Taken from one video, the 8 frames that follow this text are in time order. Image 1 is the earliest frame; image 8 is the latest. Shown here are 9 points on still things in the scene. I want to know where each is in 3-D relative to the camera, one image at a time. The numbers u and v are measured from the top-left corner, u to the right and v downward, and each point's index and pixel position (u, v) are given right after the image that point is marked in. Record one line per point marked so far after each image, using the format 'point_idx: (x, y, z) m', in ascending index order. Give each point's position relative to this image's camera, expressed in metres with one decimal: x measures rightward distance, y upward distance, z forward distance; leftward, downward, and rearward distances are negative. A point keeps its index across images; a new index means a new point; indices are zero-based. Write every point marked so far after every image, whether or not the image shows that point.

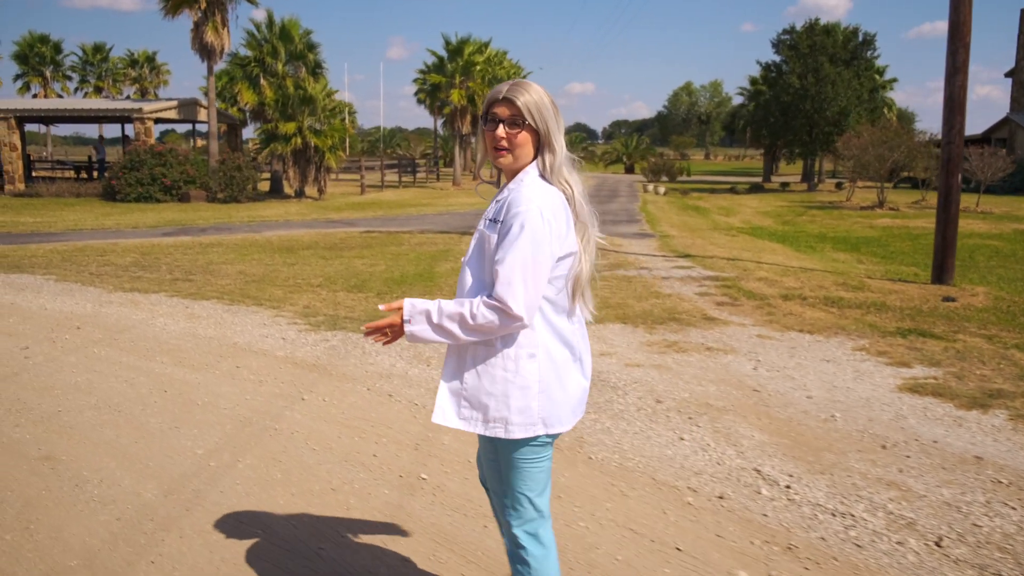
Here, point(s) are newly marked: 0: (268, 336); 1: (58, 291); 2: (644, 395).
0: (-2.2, -0.4, +7.3) m
1: (-5.4, 0.0, +9.6) m
2: (+1.0, -0.8, +5.8) m
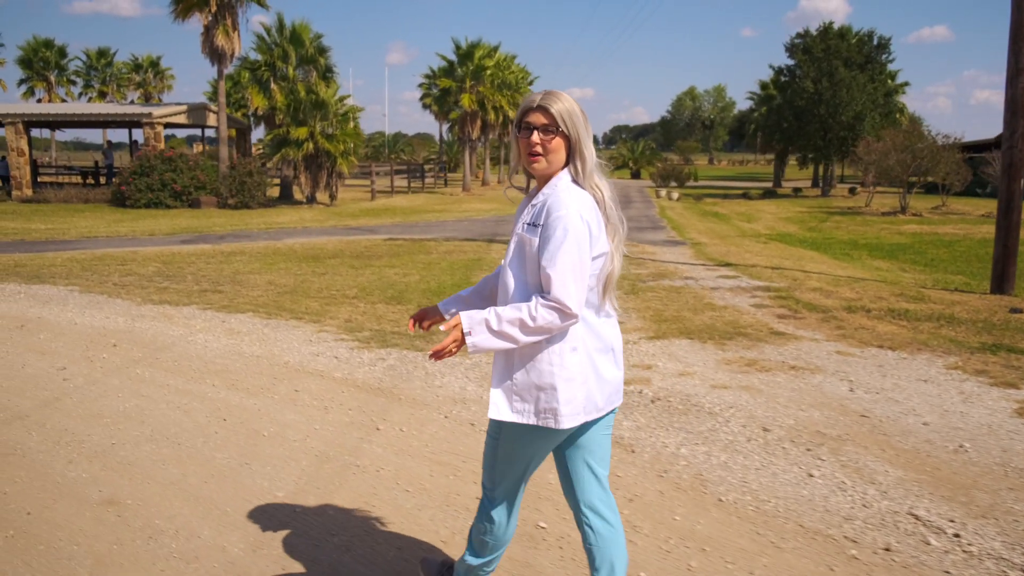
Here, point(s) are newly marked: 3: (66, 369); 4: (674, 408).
0: (-1.6, -0.6, +6.8) m
1: (-4.8, -0.2, +9.1) m
2: (+1.6, -0.9, +5.3) m
3: (-3.4, -0.6, +6.2) m
4: (+1.1, -0.8, +5.6) m
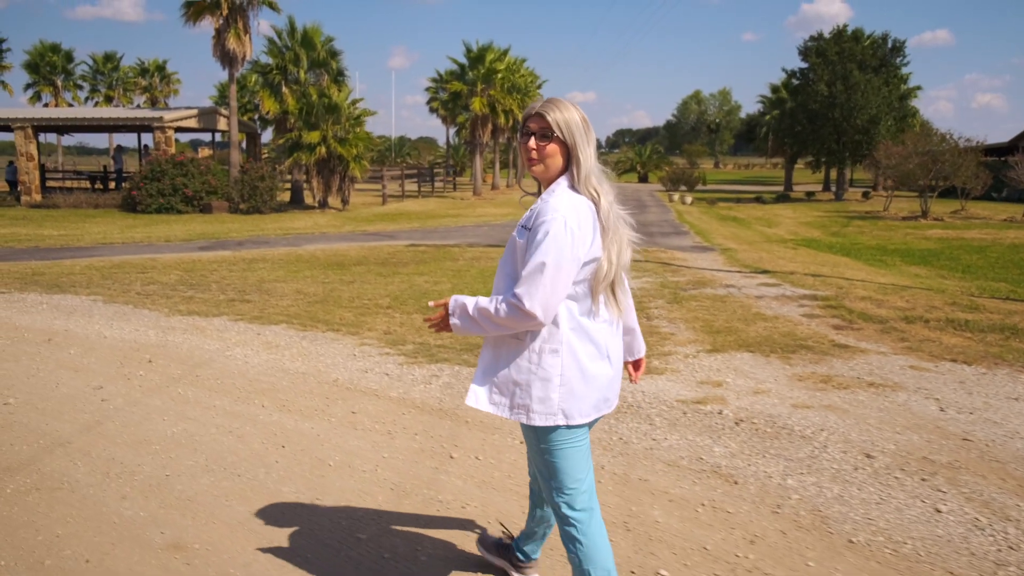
0: (-1.1, -0.7, +6.4) m
1: (-4.3, -0.3, +8.7) m
2: (+2.0, -1.0, +4.9) m
3: (-2.9, -0.7, +5.8) m
4: (+1.6, -0.9, +5.2) m
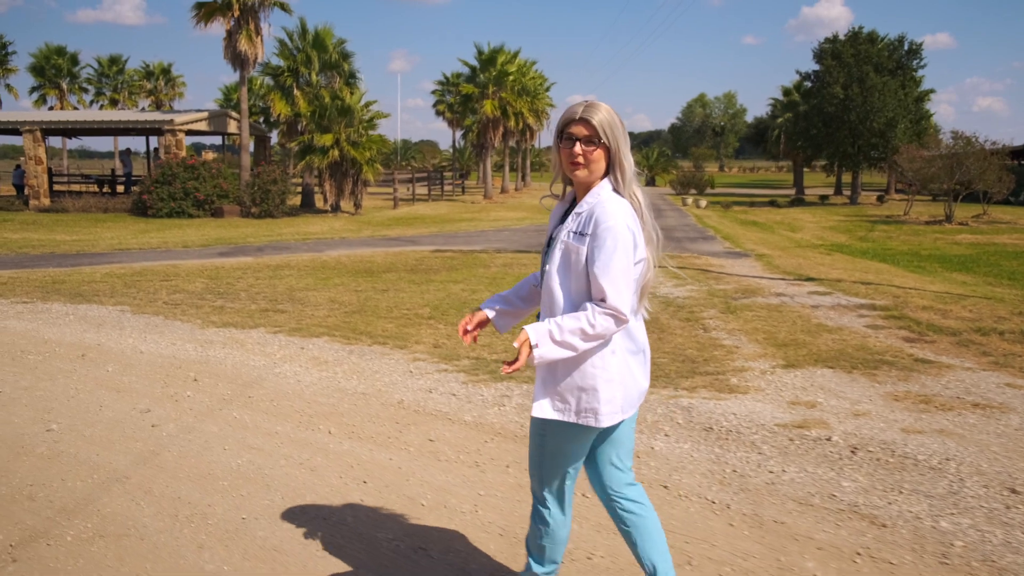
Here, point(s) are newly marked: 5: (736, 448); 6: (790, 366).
0: (-0.6, -0.8, +5.9) m
1: (-3.7, -0.4, +8.2) m
2: (+2.6, -1.1, +4.4) m
3: (-2.3, -0.8, +5.3) m
4: (+2.2, -1.0, +4.7) m
5: (+1.3, -1.0, +4.9) m
6: (+2.5, -0.7, +7.3) m
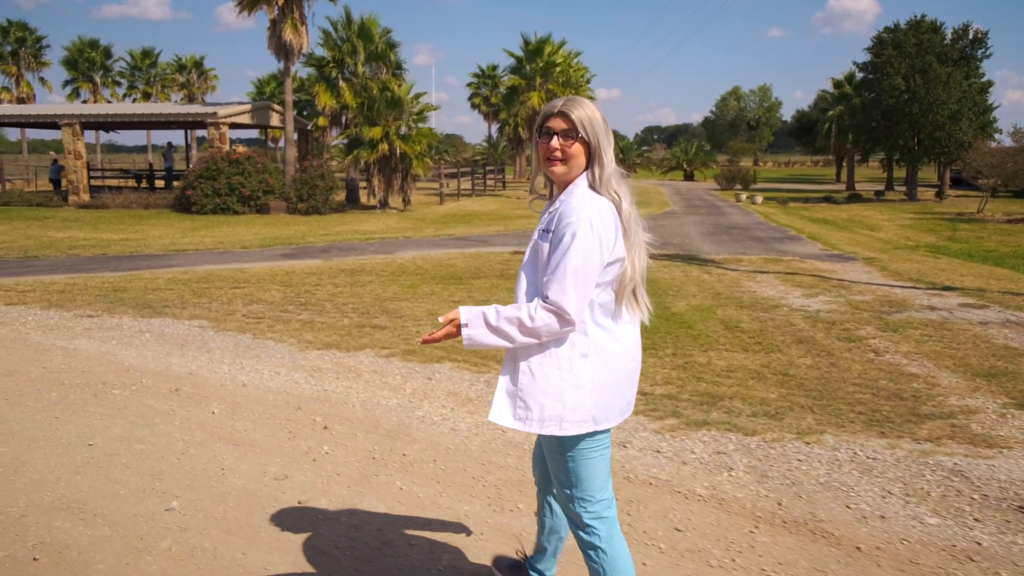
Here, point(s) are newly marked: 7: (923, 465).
0: (+0.7, -0.9, +4.7) m
1: (-2.4, -0.5, +7.1) m
2: (+3.8, -1.2, +3.1) m
3: (-1.1, -1.0, +4.1) m
4: (+3.4, -1.2, +3.4) m
5: (+2.6, -1.1, +3.6) m
6: (+3.8, -0.9, +6.0) m
7: (+2.3, -1.0, +4.6) m
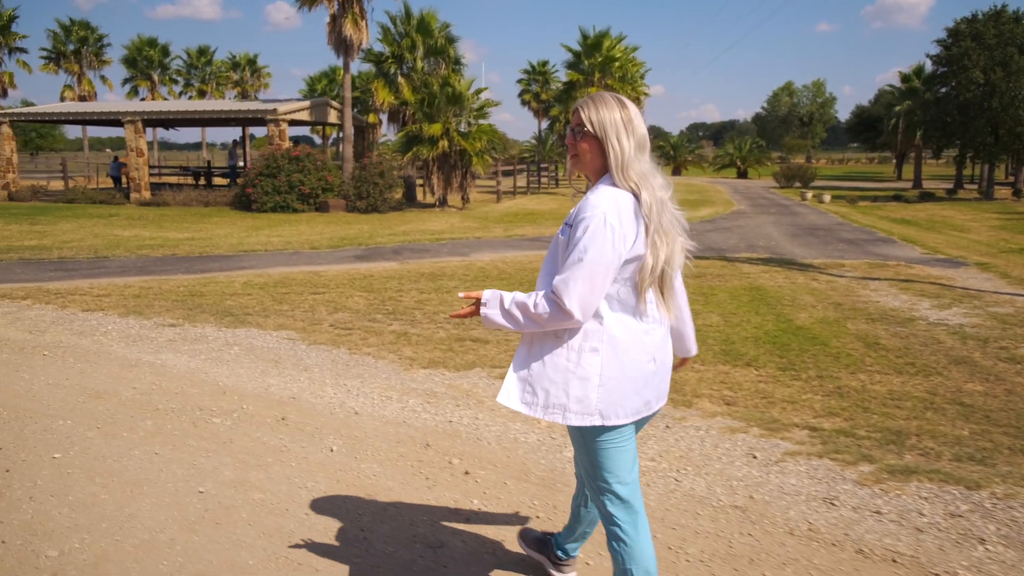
0: (+1.5, -1.0, +3.9) m
1: (-1.4, -0.6, +6.4) m
2: (+4.6, -1.4, +2.1) m
3: (-0.3, -1.1, +3.4) m
4: (+4.2, -1.3, +2.5) m
5: (+3.4, -1.3, +2.7) m
6: (+4.7, -1.0, +5.0) m
7: (+3.2, -1.1, +3.7) m
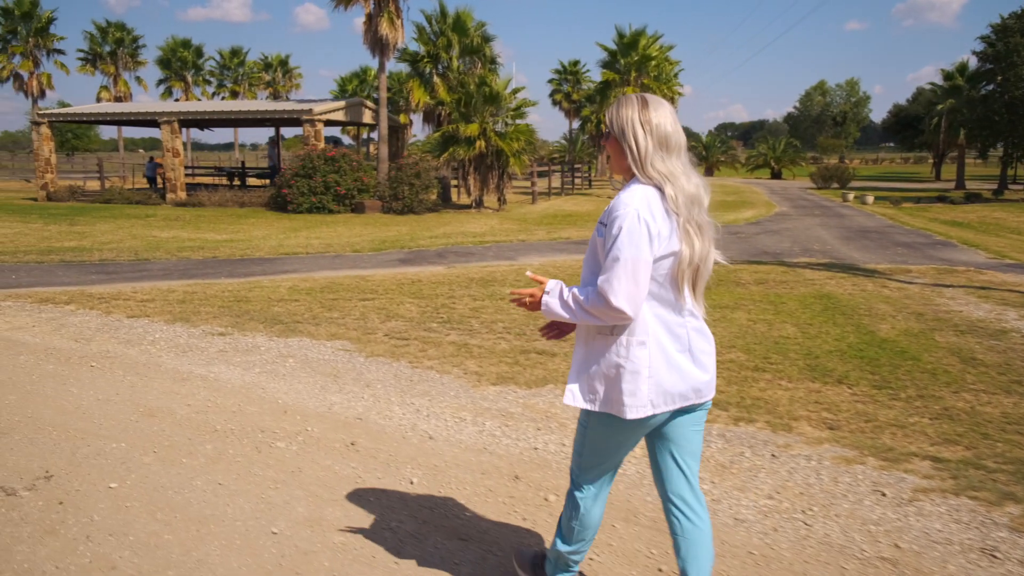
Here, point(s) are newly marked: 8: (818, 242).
0: (+2.0, -1.1, +3.4) m
1: (-0.9, -0.7, +6.0) m
2: (+5.0, -1.5, +1.5) m
3: (+0.2, -1.1, +2.9) m
4: (+4.6, -1.4, +1.9) m
5: (+3.8, -1.4, +2.1) m
6: (+5.2, -1.1, +4.4) m
7: (+3.6, -1.2, +3.1) m
8: (+6.2, +0.9, +16.5) m
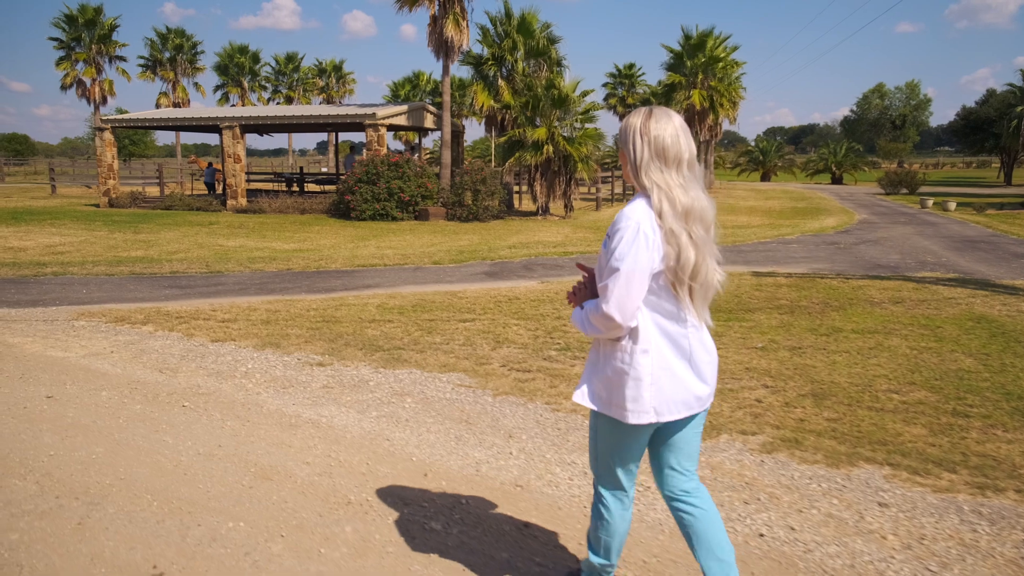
0: (+2.9, -1.3, +2.3) m
1: (+0.1, -0.8, +5.0) m
2: (+5.8, -1.7, +0.3) m
3: (+1.0, -1.3, +1.9) m
4: (+5.4, -1.6, +0.6) m
5: (+4.6, -1.5, +0.9) m
6: (+6.1, -1.3, +3.1) m
7: (+4.5, -1.4, +1.9) m
8: (+7.7, +0.6, +15.2) m
